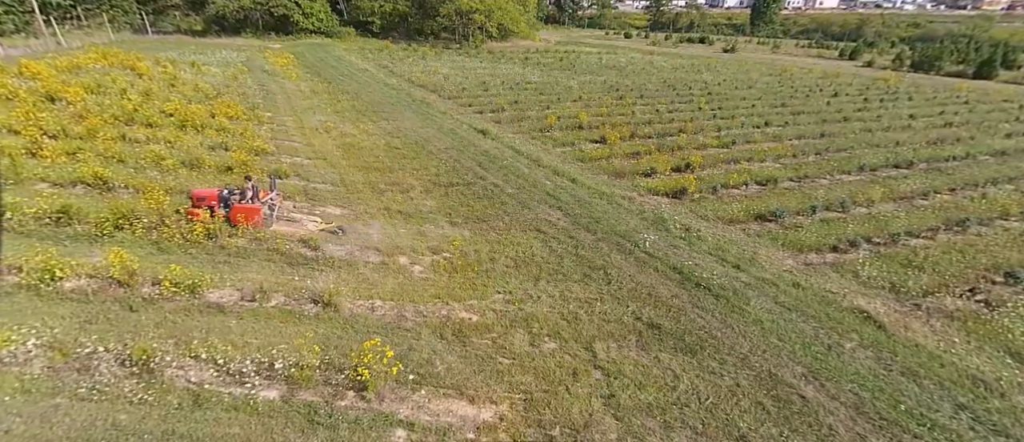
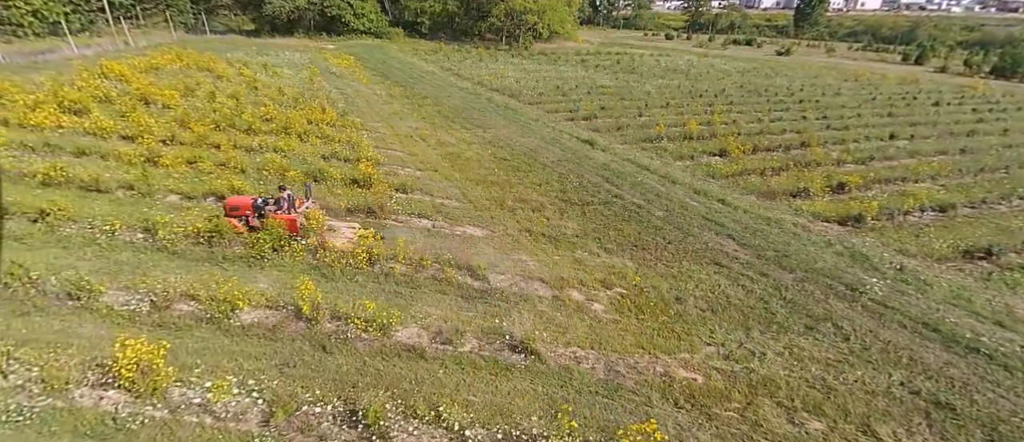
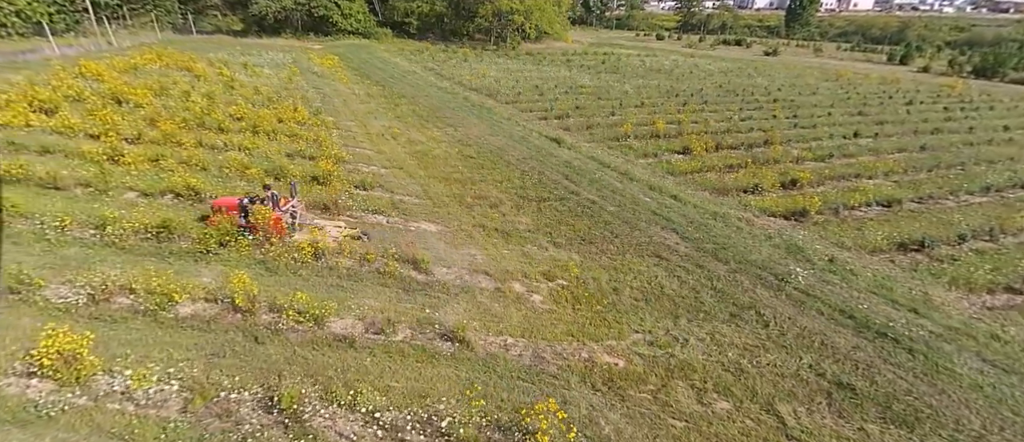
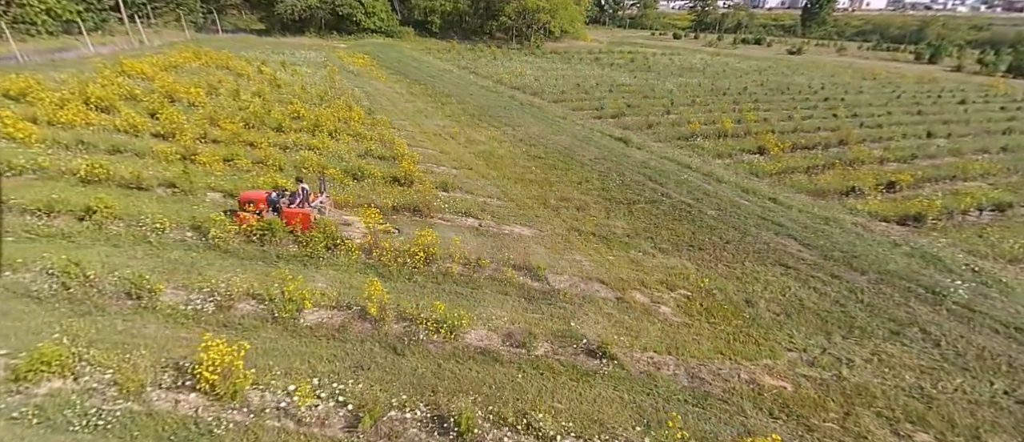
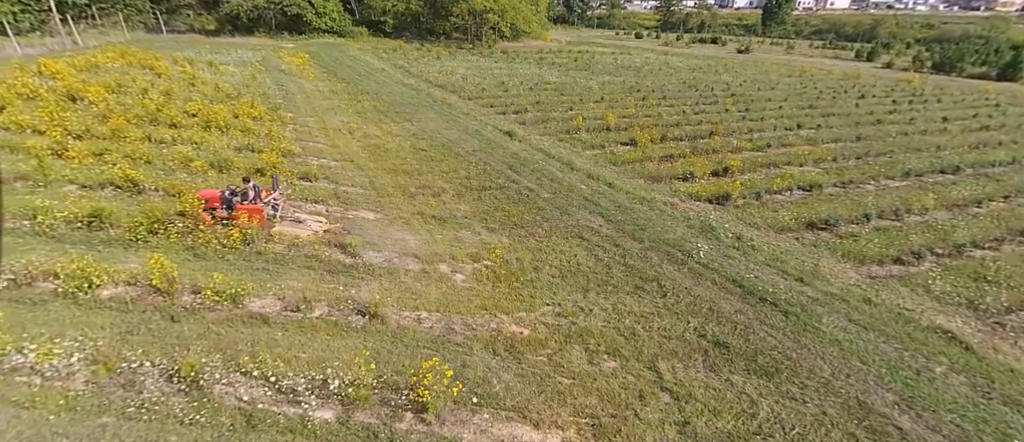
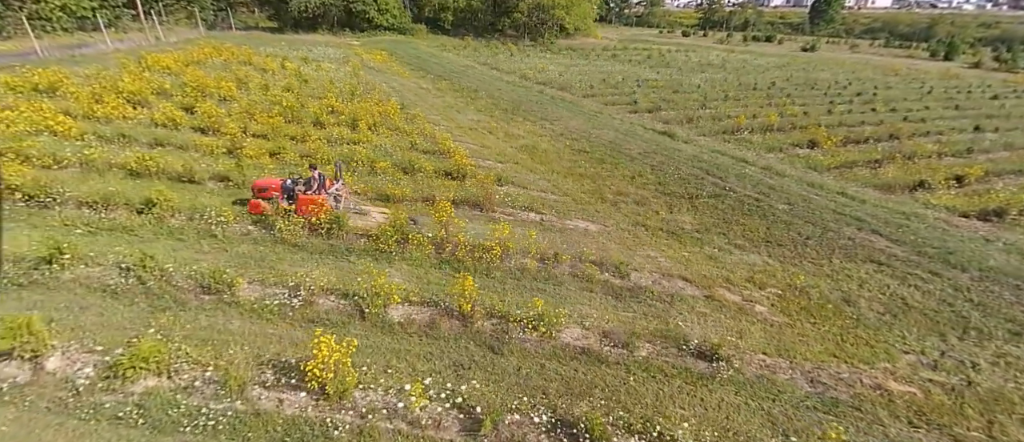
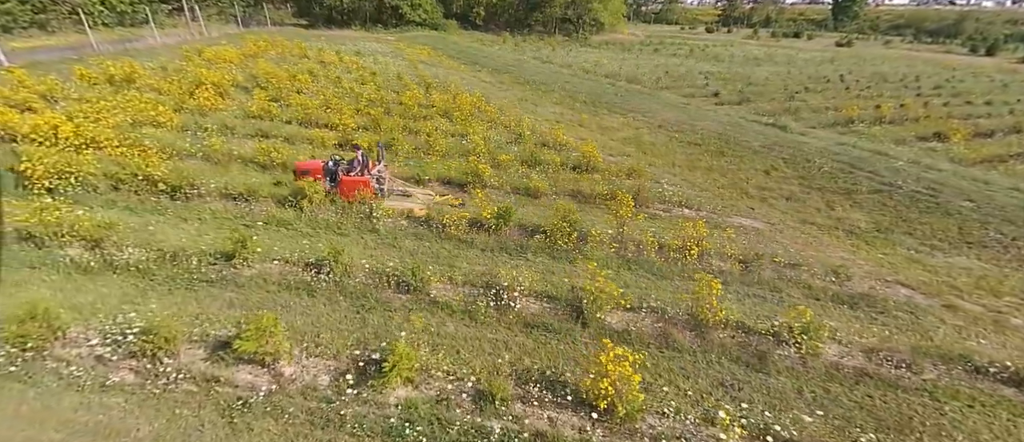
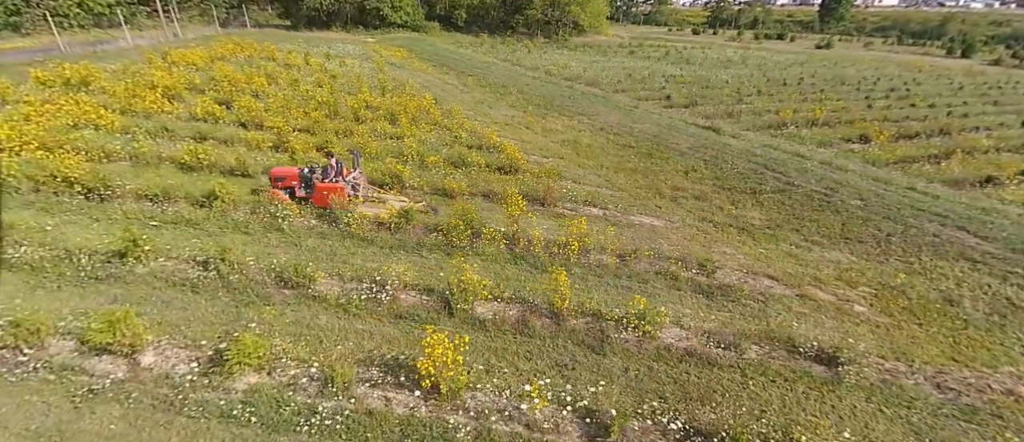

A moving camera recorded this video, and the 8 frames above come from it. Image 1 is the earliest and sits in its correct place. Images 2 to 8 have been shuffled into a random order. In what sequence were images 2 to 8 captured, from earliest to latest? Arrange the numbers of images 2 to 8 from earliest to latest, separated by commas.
5, 3, 2, 4, 6, 8, 7
